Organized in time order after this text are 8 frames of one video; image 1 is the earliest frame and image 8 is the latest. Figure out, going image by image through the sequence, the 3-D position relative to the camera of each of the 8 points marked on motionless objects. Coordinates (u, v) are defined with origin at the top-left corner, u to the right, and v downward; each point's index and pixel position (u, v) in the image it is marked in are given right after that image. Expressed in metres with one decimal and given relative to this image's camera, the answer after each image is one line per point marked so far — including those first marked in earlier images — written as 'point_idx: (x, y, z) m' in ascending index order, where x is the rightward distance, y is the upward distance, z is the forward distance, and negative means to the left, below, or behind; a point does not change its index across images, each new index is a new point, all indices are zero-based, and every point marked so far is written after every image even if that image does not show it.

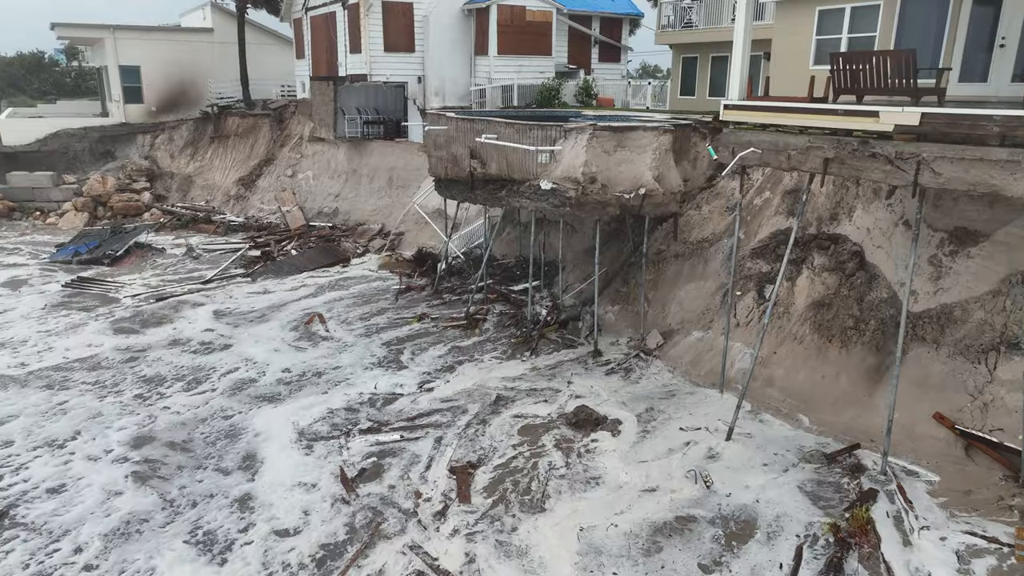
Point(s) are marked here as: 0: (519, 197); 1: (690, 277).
0: (+0.2, +2.1, +15.2) m
1: (+4.1, +0.3, +15.6) m
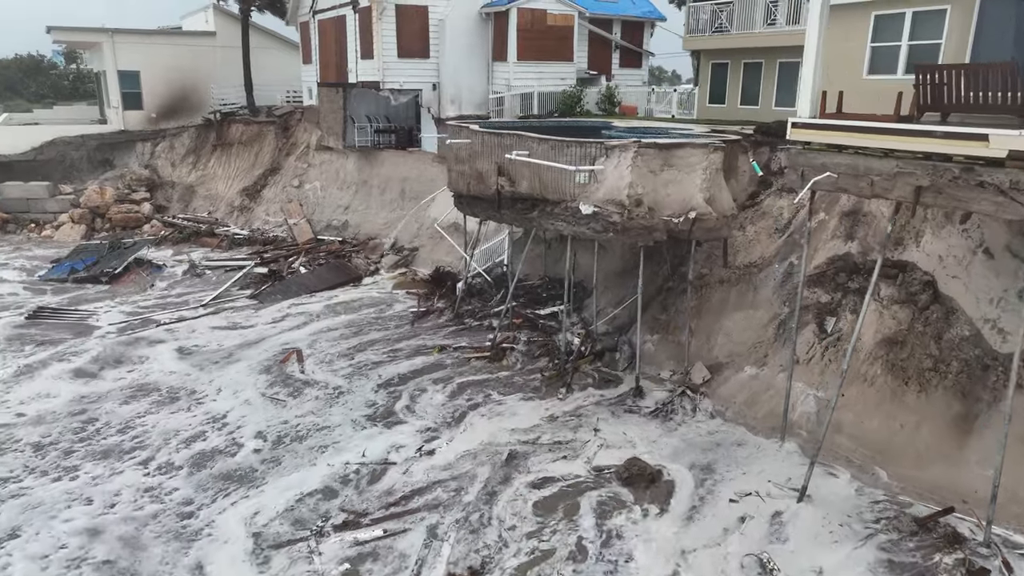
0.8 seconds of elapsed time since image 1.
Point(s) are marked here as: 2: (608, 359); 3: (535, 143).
0: (+0.8, +1.5, +14.0) m
1: (+4.8, -0.4, +14.4) m
2: (+2.1, -1.6, +15.0) m
3: (+0.5, +3.0, +14.0) m
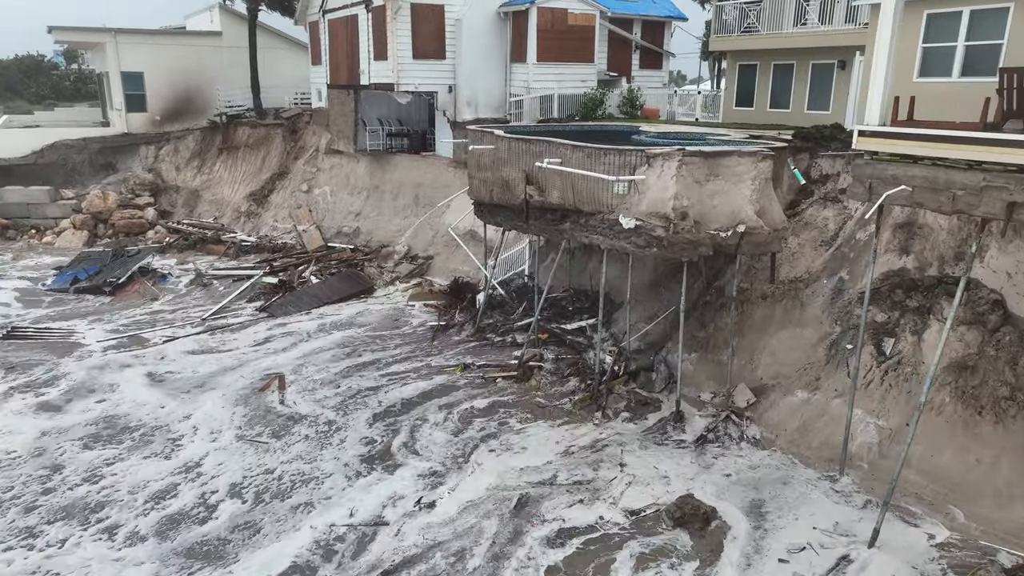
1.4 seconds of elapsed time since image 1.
0: (+1.5, +1.1, +13.1) m
1: (+5.4, -0.7, +13.5) m
2: (+2.7, -1.9, +14.1) m
3: (+1.1, +2.7, +13.1) m
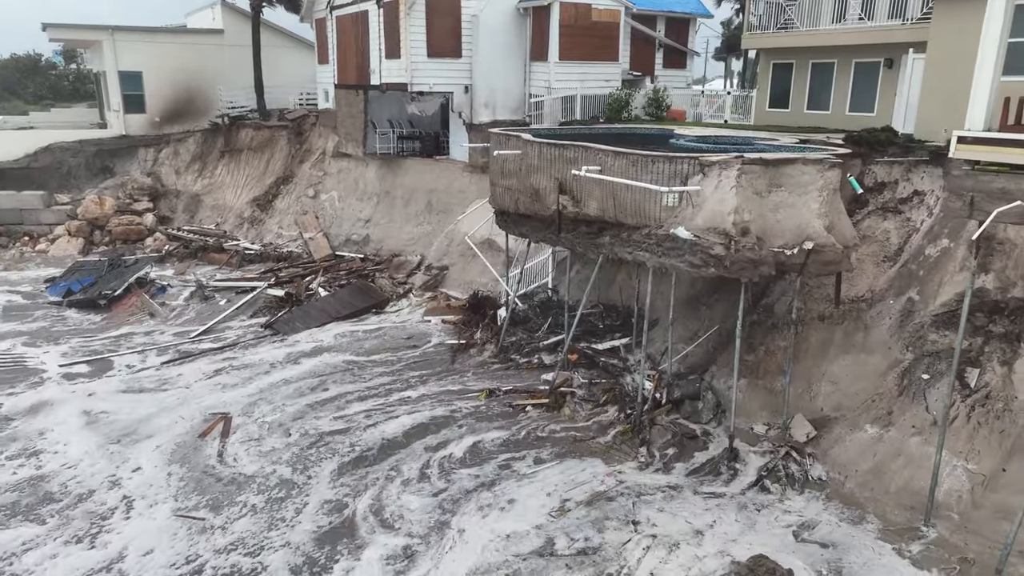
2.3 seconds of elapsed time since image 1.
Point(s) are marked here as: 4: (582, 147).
0: (+2.1, +0.7, +11.8) m
1: (+6.0, -1.1, +12.2) m
2: (+3.3, -2.3, +12.8) m
3: (+1.7, +2.3, +11.9) m
4: (+1.3, +2.6, +12.5) m
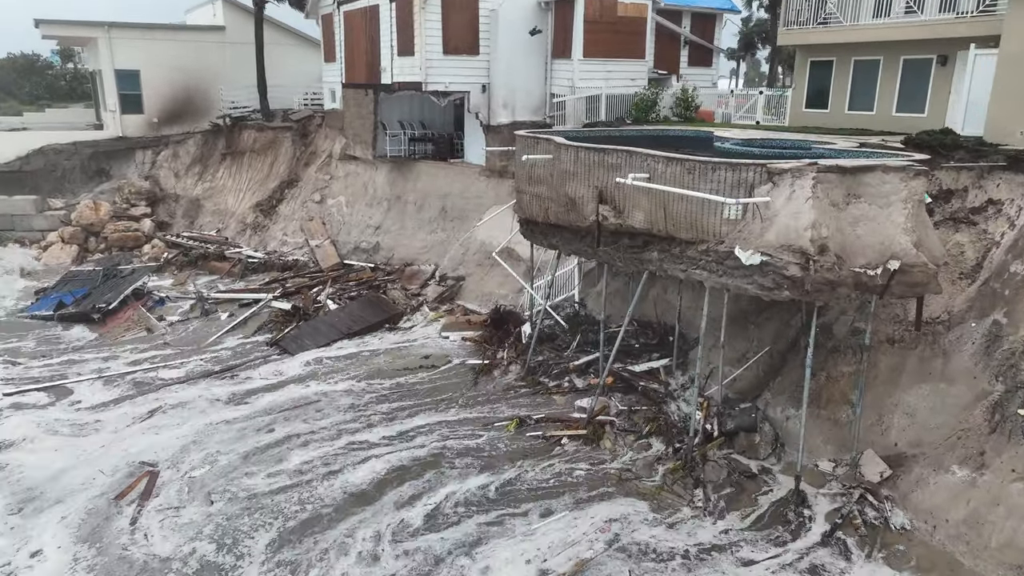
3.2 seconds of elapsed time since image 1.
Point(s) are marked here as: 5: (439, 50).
0: (+2.7, +0.4, +10.6) m
1: (+6.6, -1.4, +11.0) m
2: (+3.9, -2.6, +11.6) m
3: (+2.3, +2.0, +10.6) m
4: (+1.9, +2.3, +11.2) m
5: (-2.1, +6.7, +19.3) m
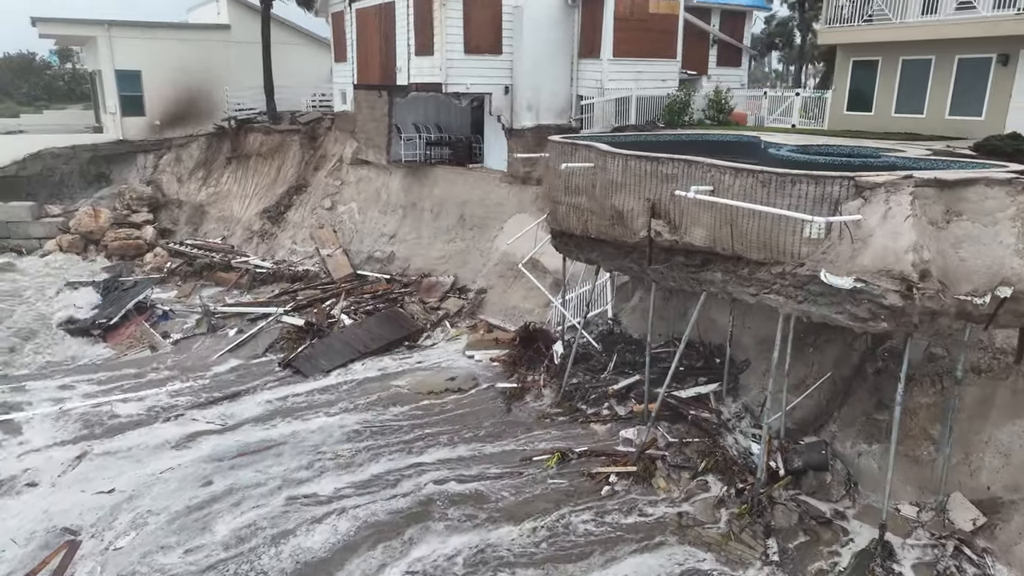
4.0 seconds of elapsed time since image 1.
0: (+3.4, 0.0, +9.5) m
1: (+7.3, -1.8, +9.9) m
2: (+4.6, -3.0, +10.5) m
3: (+3.0, +1.6, +9.5) m
4: (+2.6, +1.9, +10.1) m
5: (-1.4, +6.4, +18.2) m
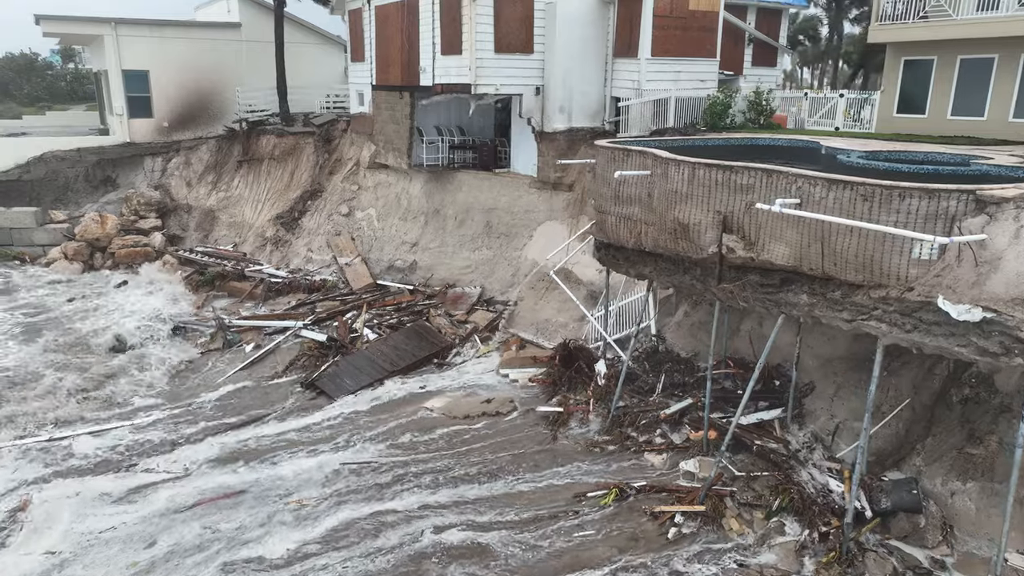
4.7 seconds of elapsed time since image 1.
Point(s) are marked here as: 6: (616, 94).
0: (+4.2, -0.3, +8.5) m
1: (+8.1, -2.1, +8.9) m
2: (+5.4, -3.3, +9.5) m
3: (+3.8, +1.3, +8.5) m
4: (+3.4, +1.6, +9.1) m
5: (-0.6, +6.1, +17.2) m
6: (+2.8, +5.2, +18.3) m
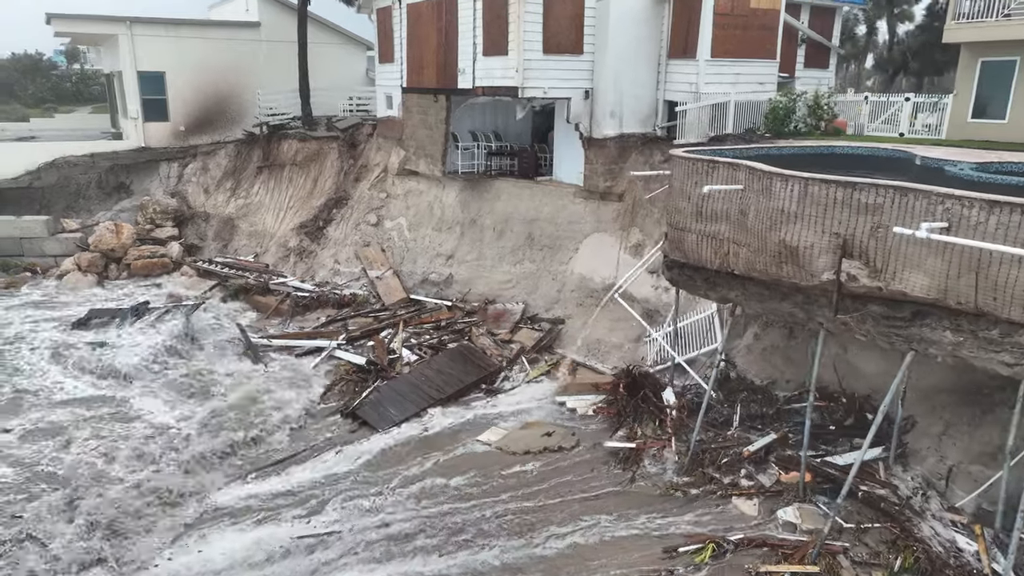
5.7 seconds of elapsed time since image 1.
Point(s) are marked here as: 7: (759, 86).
0: (+5.3, -0.7, +7.3) m
1: (+9.3, -2.5, +7.7) m
2: (+6.6, -3.7, +8.3) m
3: (+5.0, +0.9, +7.3) m
4: (+4.6, +1.2, +8.0) m
5: (+0.6, +5.6, +16.1) m
6: (+4.0, +4.8, +17.1) m
7: (+6.3, +5.2, +17.4) m
